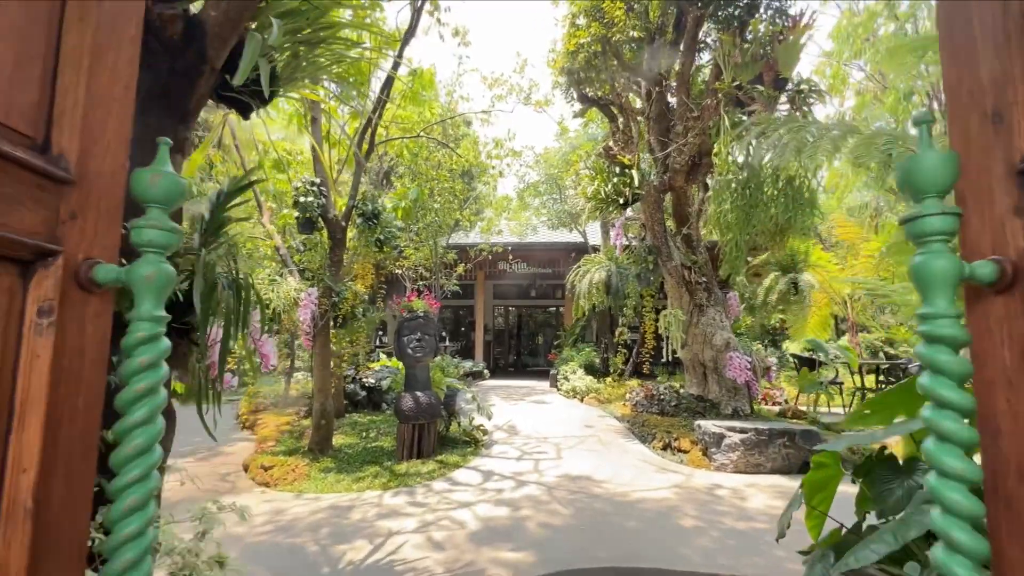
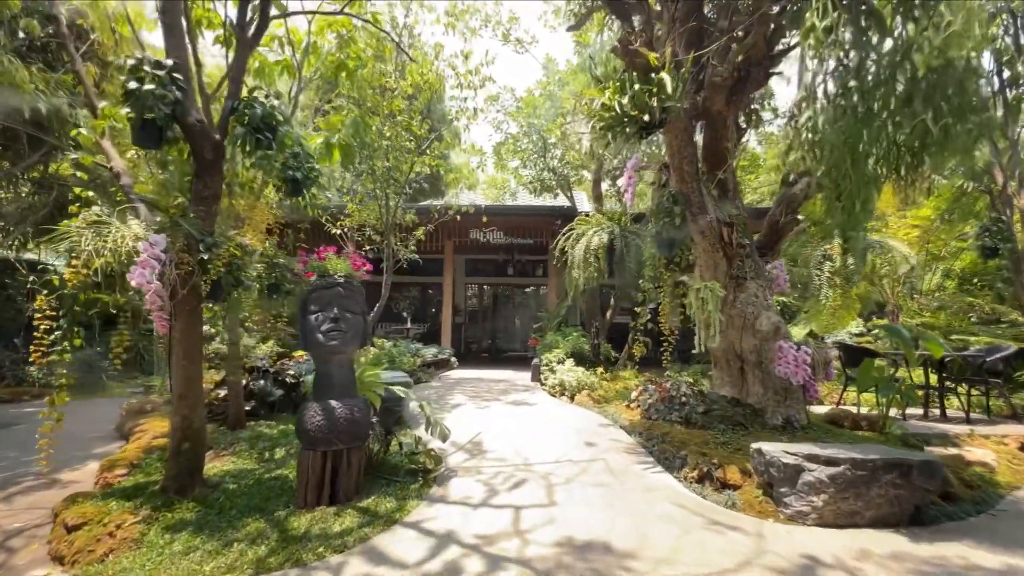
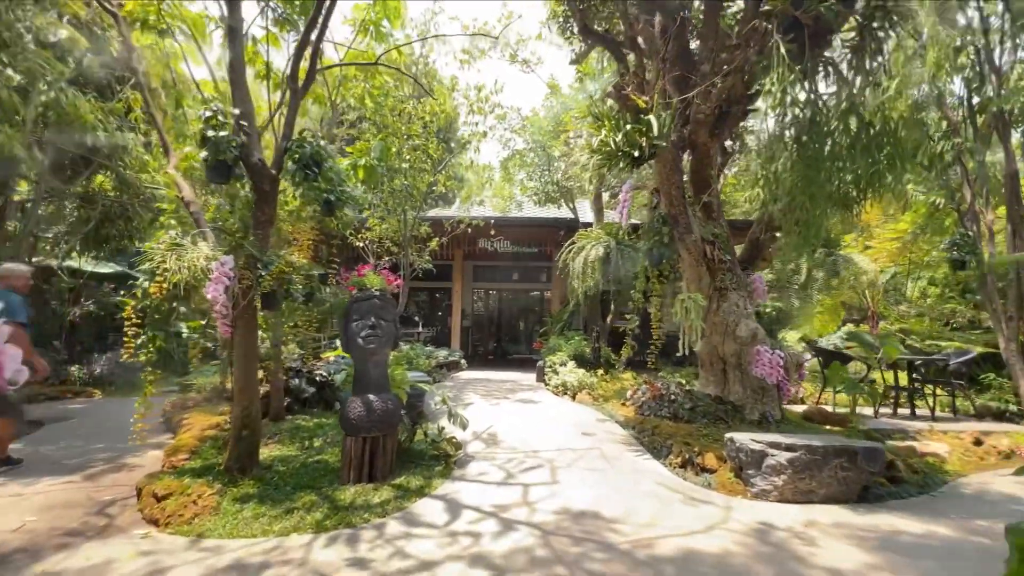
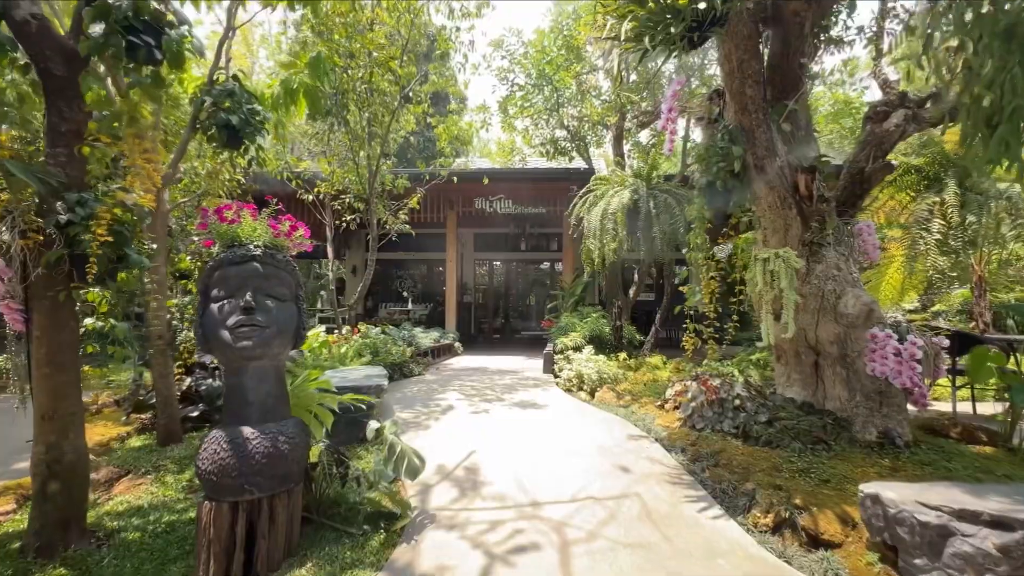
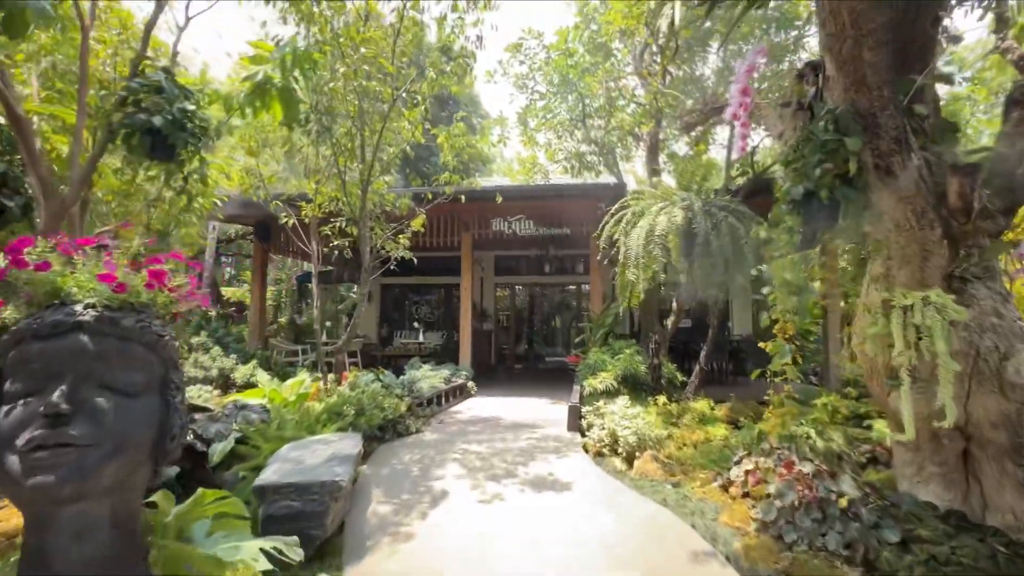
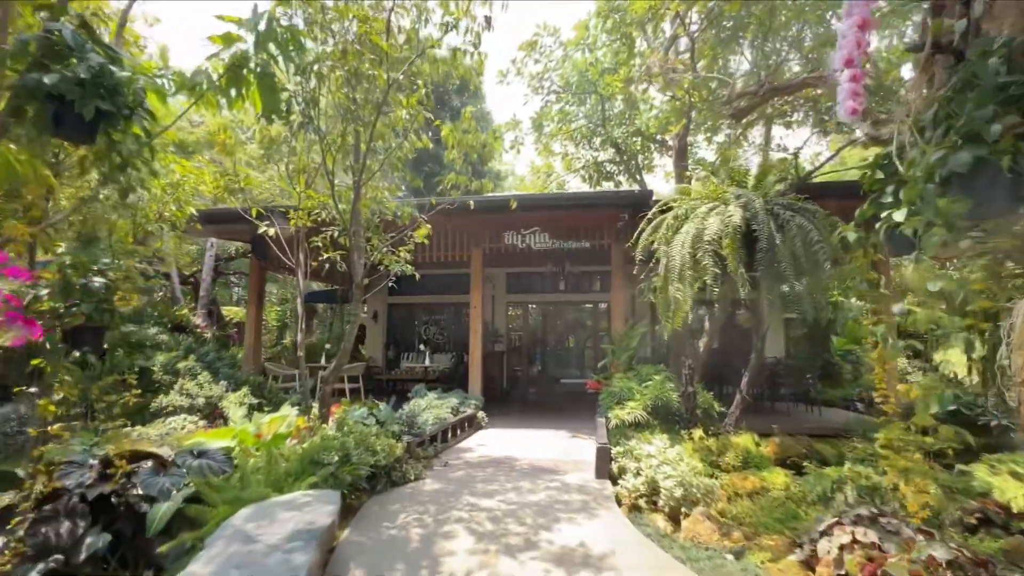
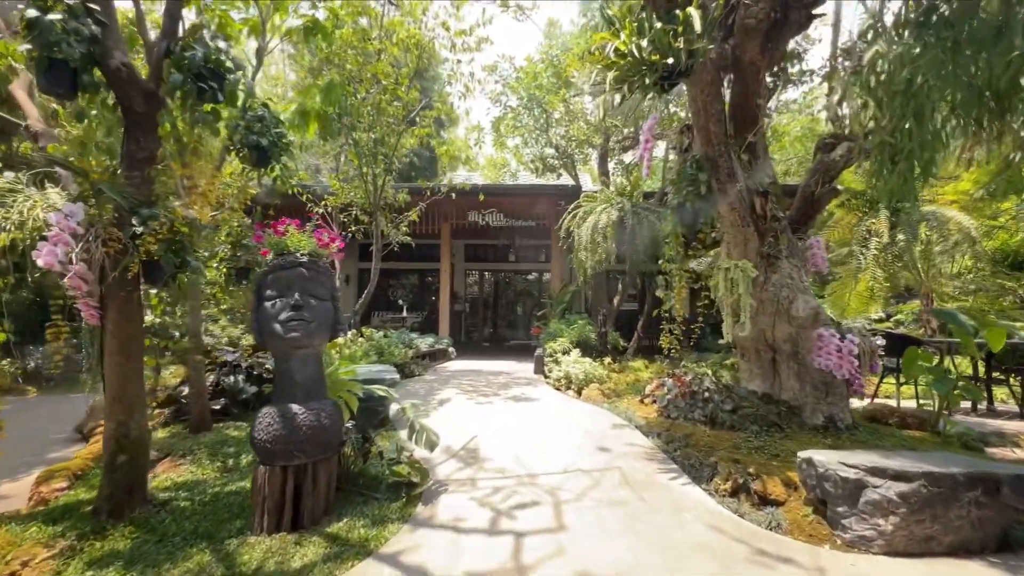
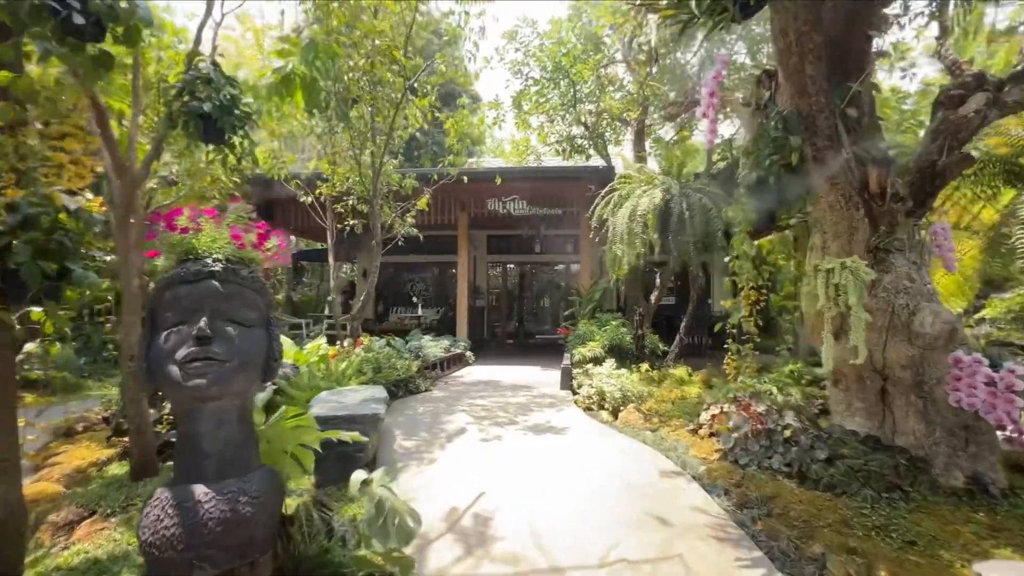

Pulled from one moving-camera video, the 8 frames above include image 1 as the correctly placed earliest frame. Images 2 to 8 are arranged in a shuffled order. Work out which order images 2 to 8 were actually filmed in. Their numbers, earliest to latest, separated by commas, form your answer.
3, 2, 7, 4, 8, 5, 6
